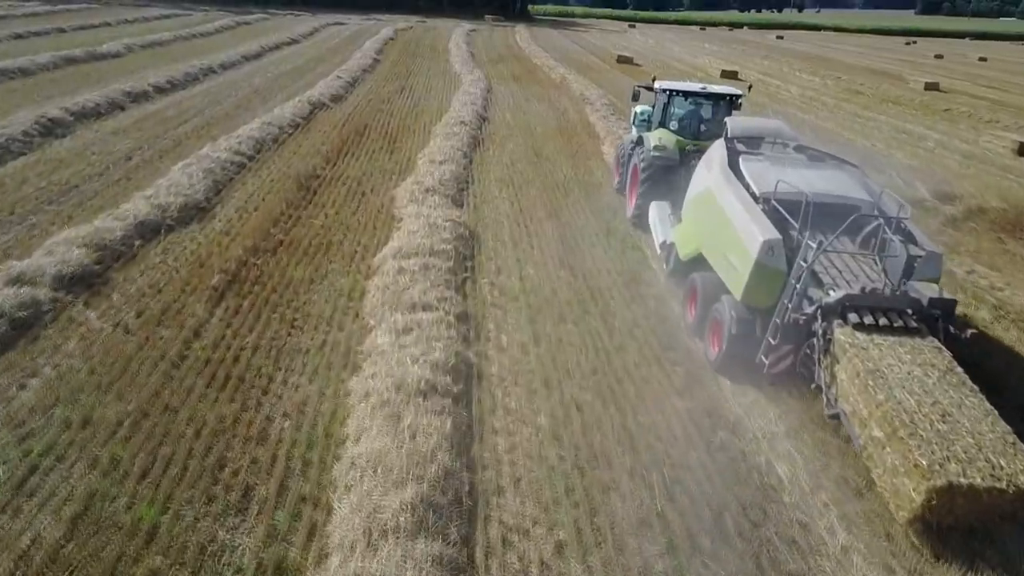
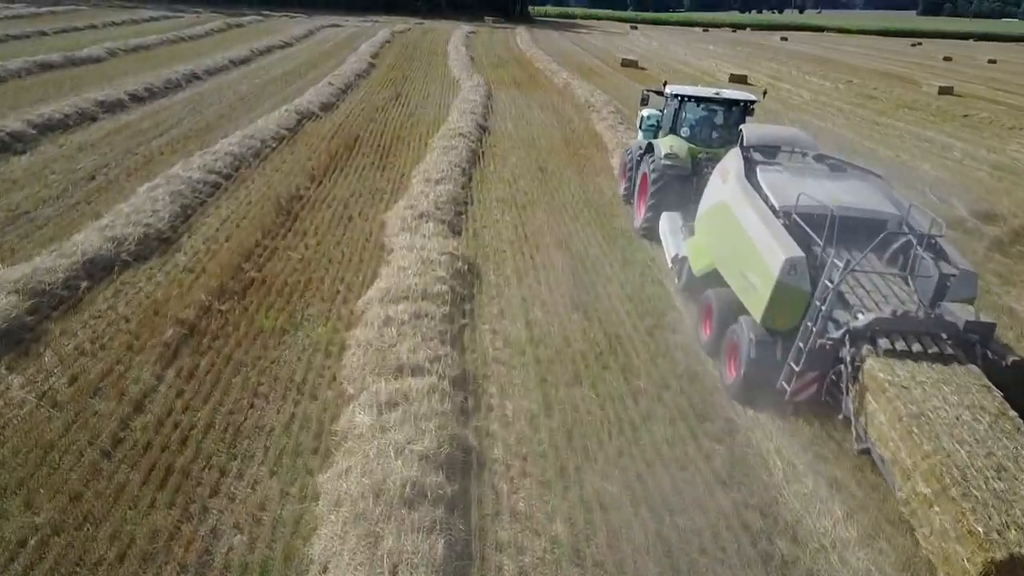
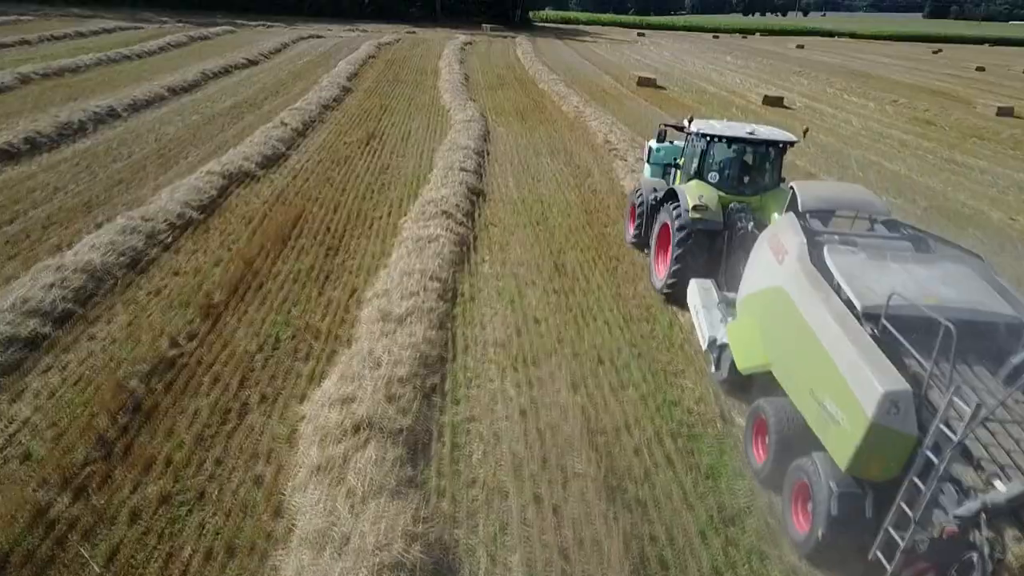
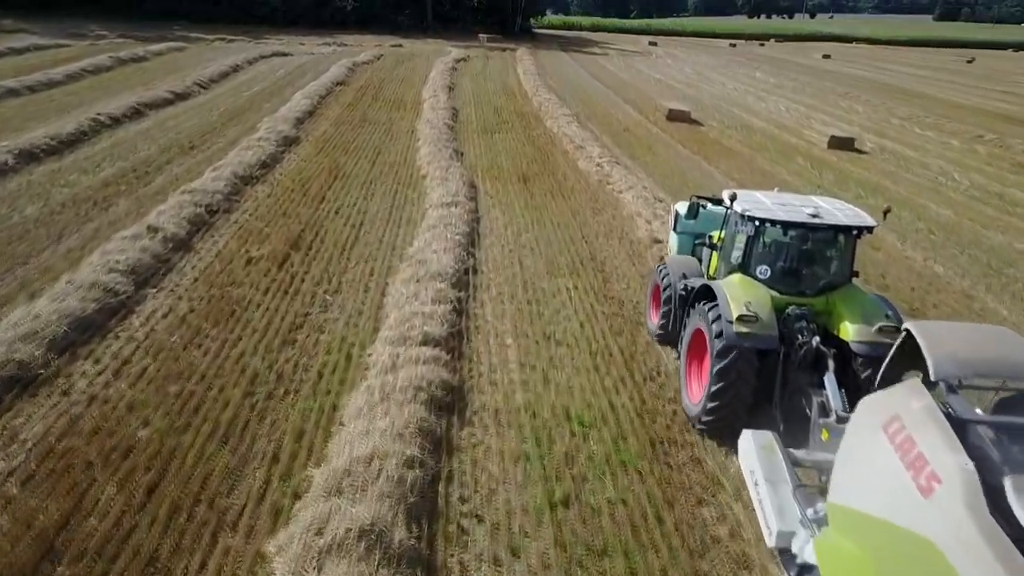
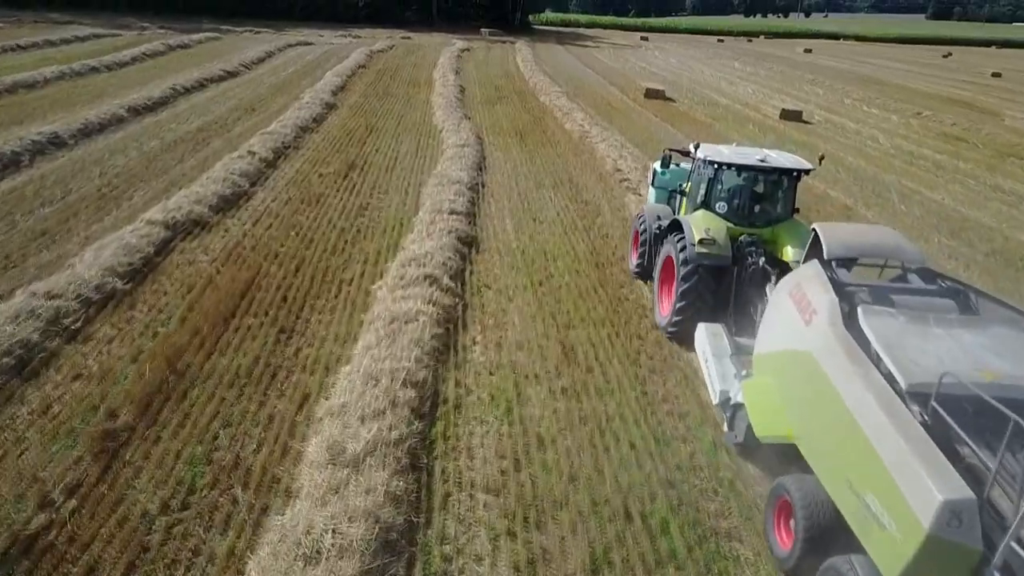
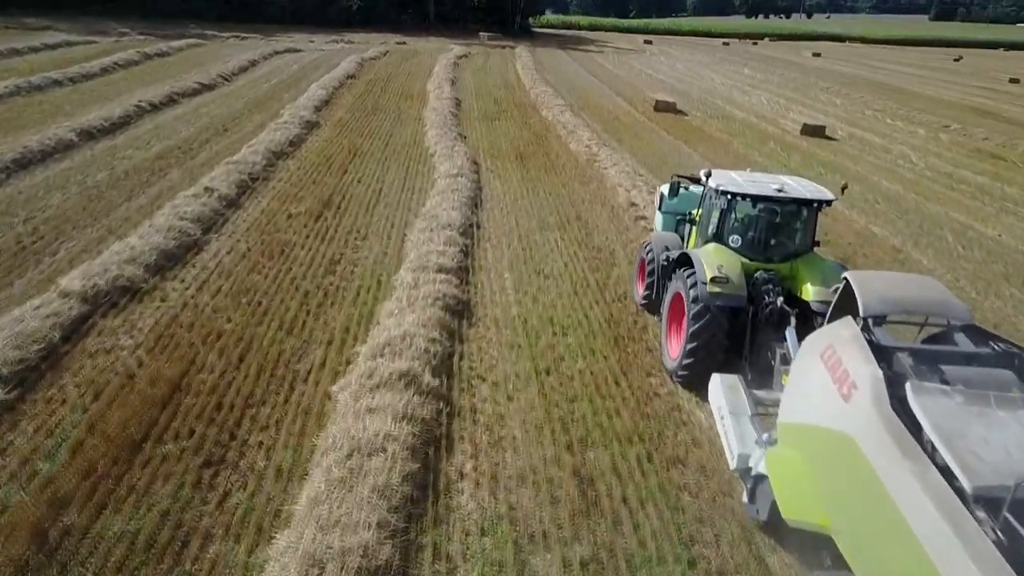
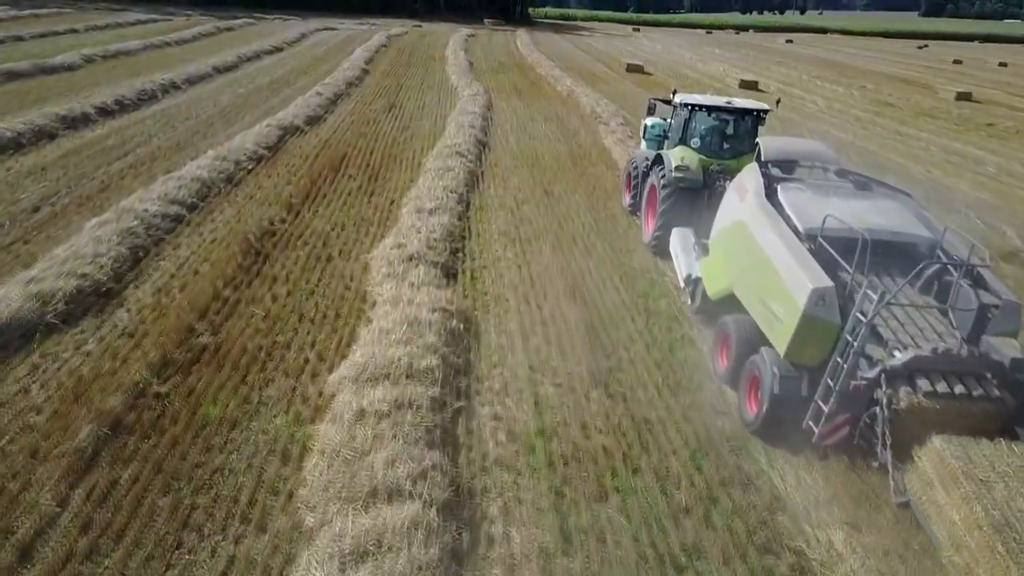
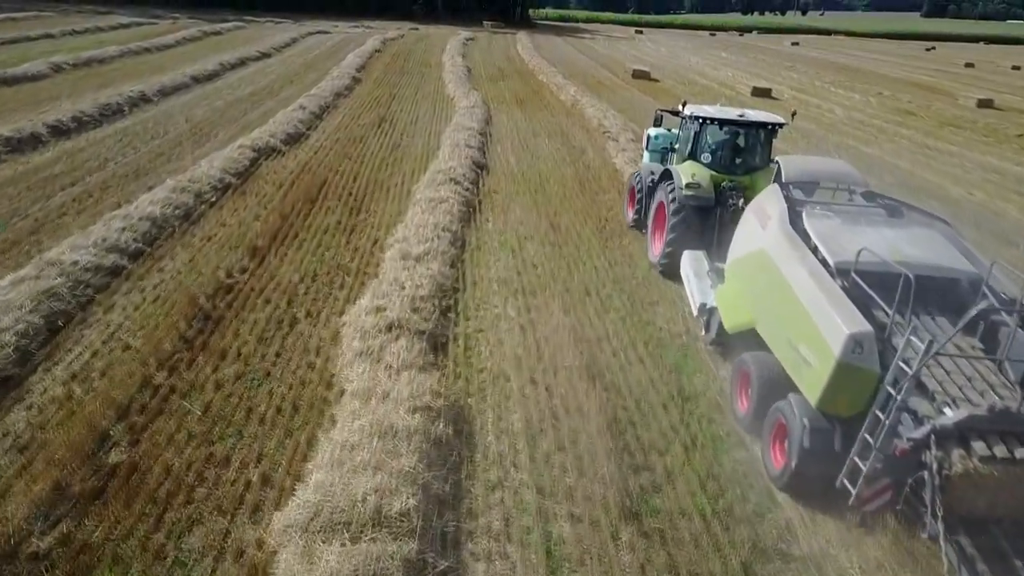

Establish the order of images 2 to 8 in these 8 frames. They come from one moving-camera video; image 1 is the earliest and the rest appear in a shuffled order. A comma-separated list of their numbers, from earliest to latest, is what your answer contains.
2, 7, 8, 3, 5, 6, 4
